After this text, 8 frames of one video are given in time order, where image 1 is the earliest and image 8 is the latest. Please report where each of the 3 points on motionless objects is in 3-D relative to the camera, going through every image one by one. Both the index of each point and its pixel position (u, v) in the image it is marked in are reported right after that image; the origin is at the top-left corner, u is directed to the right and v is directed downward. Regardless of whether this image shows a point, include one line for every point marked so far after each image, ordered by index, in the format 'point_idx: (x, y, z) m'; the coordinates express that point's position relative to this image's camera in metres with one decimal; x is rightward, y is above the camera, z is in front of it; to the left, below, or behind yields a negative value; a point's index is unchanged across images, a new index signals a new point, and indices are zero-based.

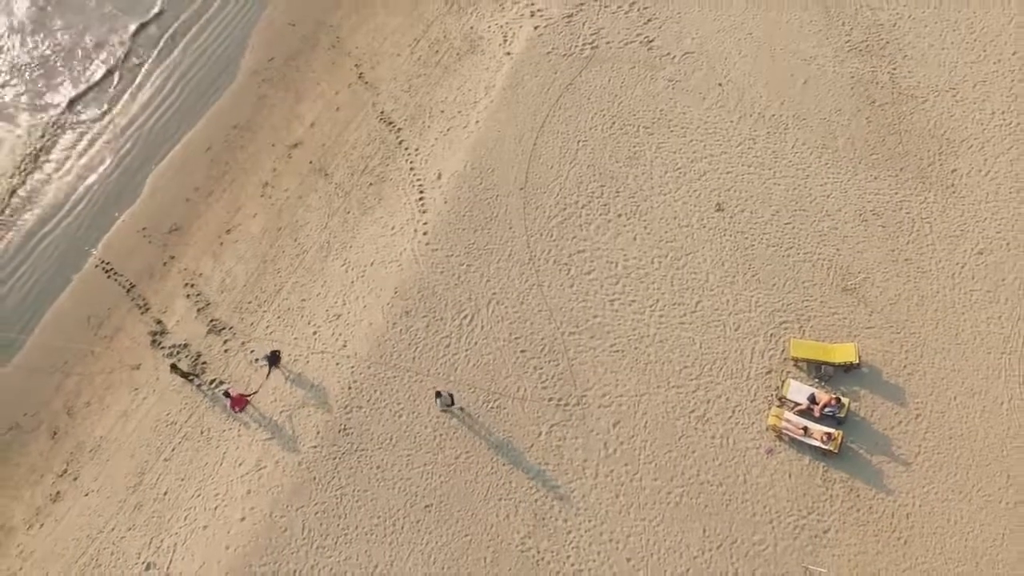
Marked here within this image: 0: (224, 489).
0: (-5.0, -3.5, +13.0) m
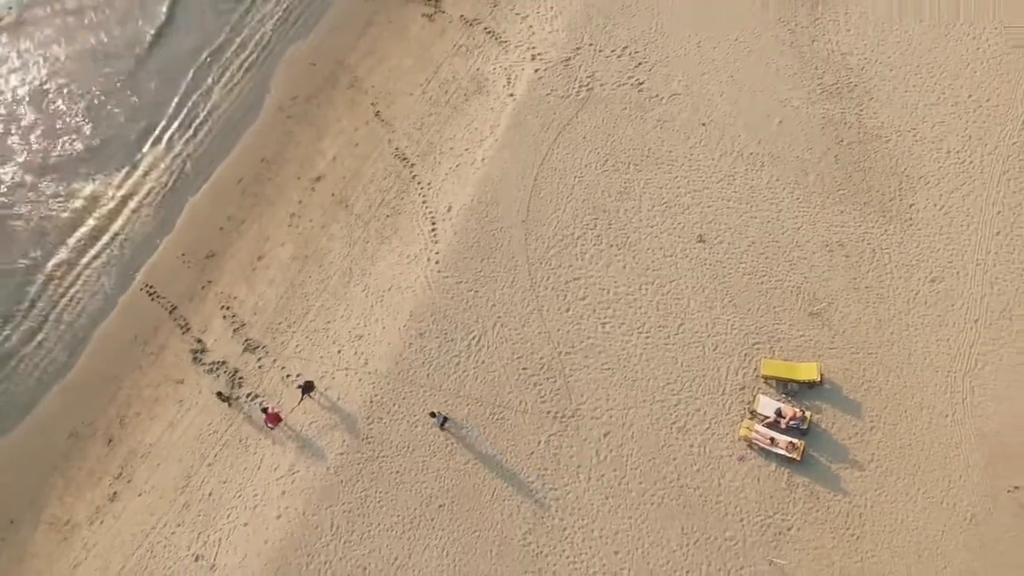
0: (-4.9, -4.0, +14.7) m
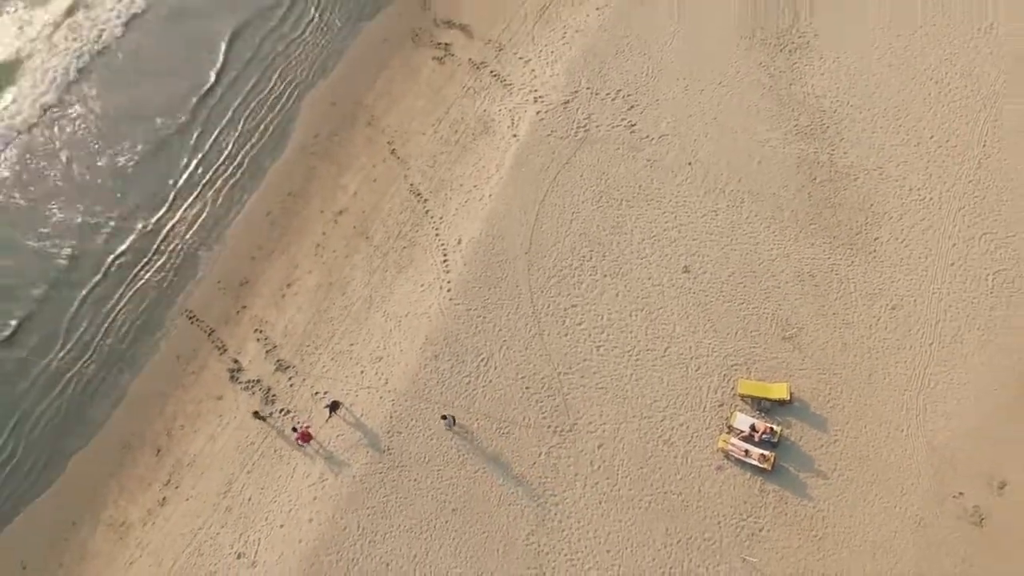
0: (-4.8, -4.6, +16.6) m
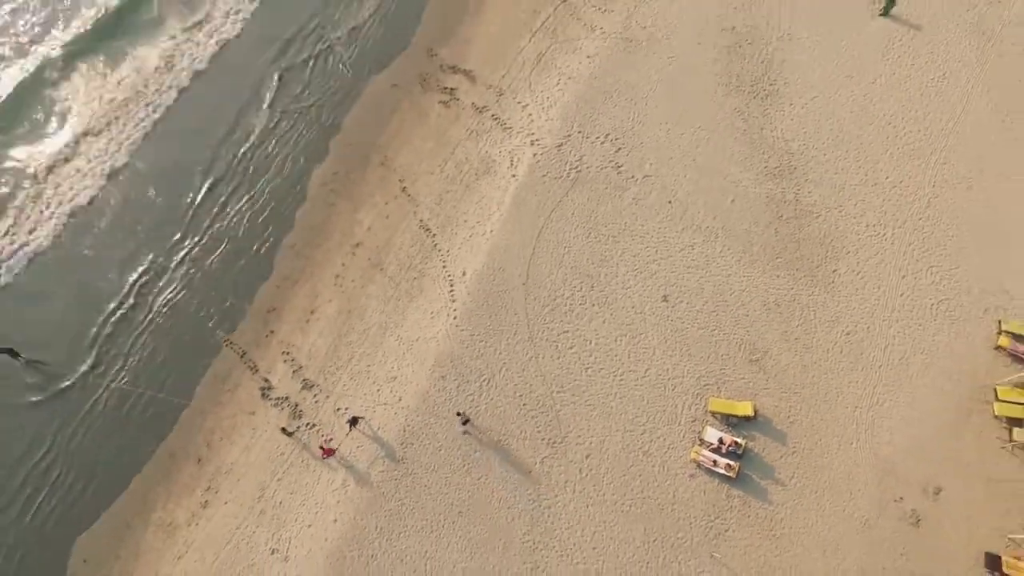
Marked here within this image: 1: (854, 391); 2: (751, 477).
0: (-4.9, -5.4, +18.9) m
1: (+9.1, -2.7, +19.8) m
2: (+6.0, -4.8, +18.9) m
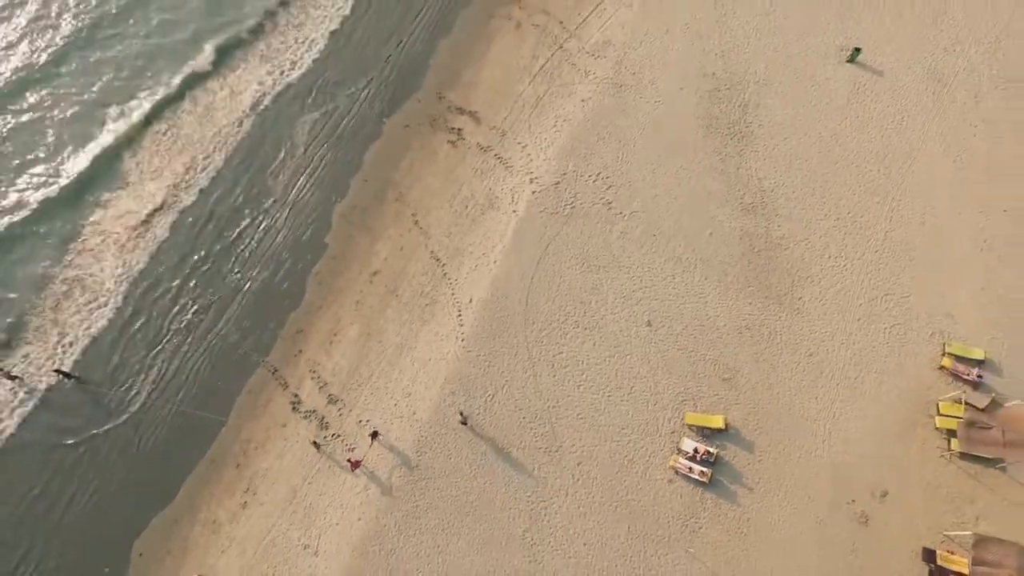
0: (-4.8, -6.2, +21.6) m
1: (+9.1, -3.6, +22.5) m
2: (+6.1, -5.6, +21.5) m
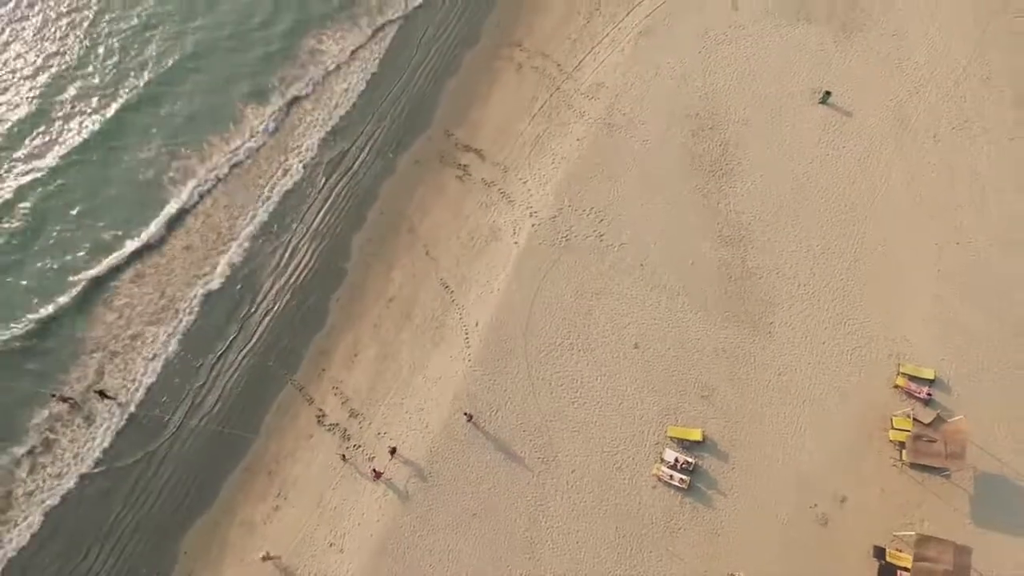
0: (-4.8, -7.1, +24.4) m
1: (+9.2, -4.5, +25.3) m
2: (+6.1, -6.5, +24.3) m
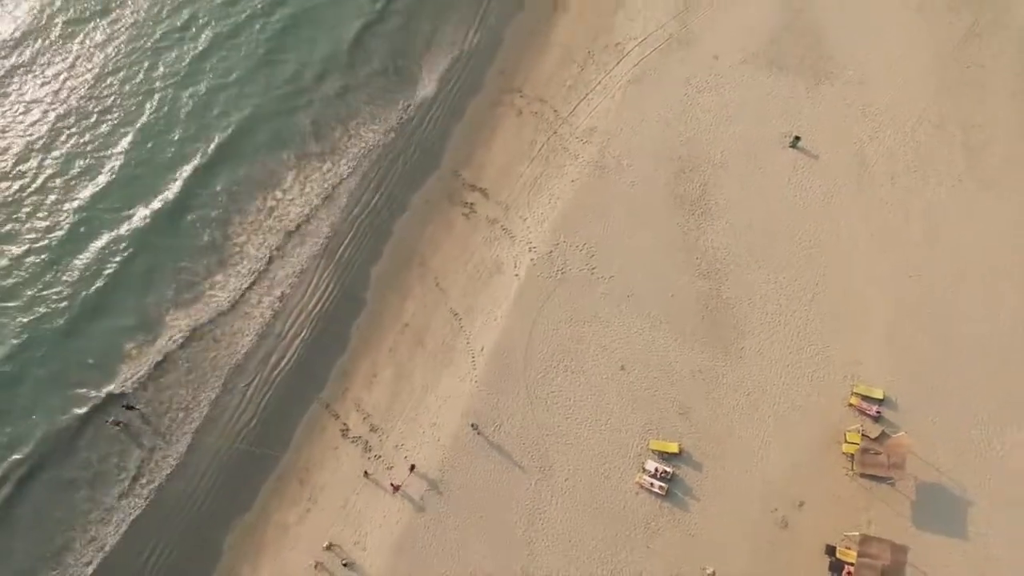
0: (-4.7, -8.3, +28.0) m
1: (+9.2, -5.7, +28.8) m
2: (+6.2, -7.7, +27.9) m
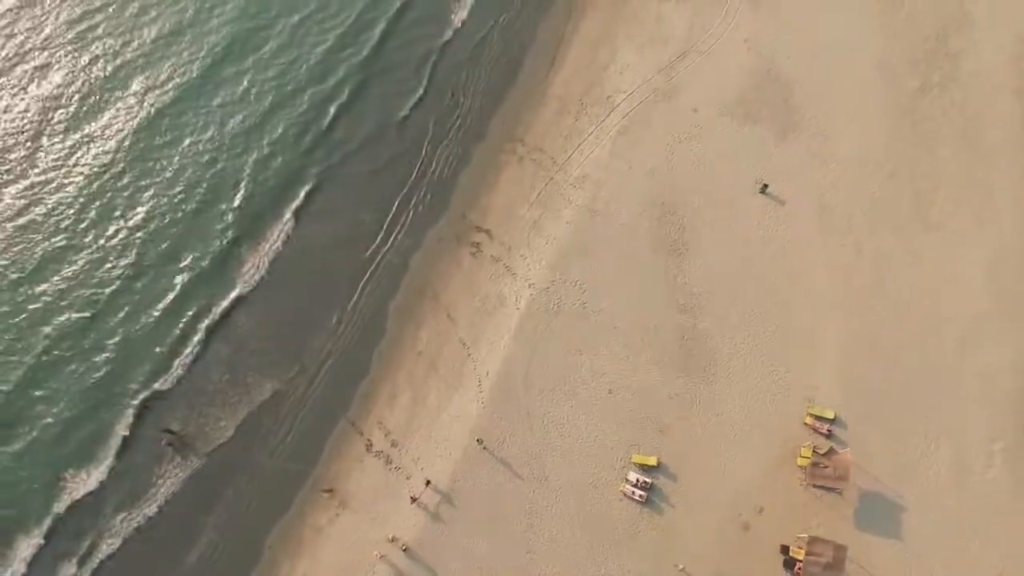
0: (-4.7, -9.8, +32.5) m
1: (+9.3, -7.3, +33.4) m
2: (+6.2, -9.3, +32.5) m
